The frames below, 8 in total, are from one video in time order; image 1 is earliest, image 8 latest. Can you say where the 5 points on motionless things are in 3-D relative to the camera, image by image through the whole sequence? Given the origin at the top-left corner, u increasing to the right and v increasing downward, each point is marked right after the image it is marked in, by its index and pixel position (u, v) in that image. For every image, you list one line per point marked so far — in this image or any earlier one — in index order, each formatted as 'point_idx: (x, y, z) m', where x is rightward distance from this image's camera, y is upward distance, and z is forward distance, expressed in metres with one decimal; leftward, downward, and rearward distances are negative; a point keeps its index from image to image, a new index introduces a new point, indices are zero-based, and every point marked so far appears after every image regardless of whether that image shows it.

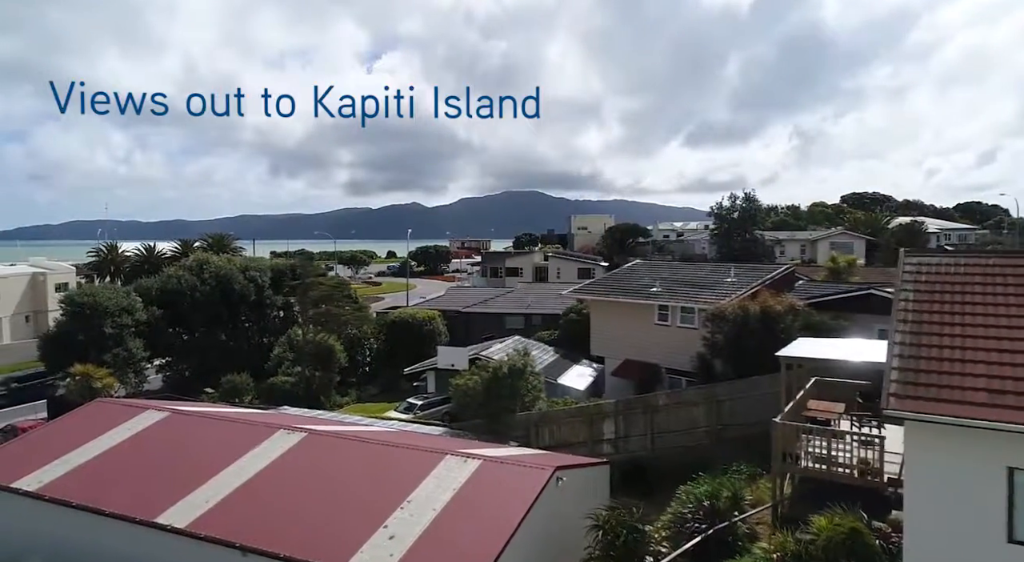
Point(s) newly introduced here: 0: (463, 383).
0: (-1.4, -3.0, +19.1) m
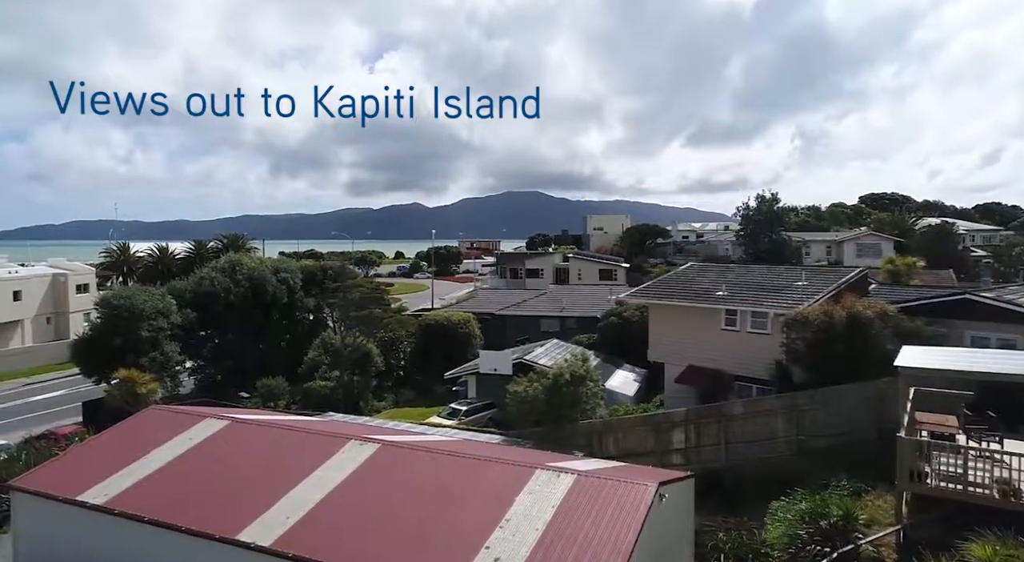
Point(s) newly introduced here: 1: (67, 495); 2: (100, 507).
0: (+0.3, -3.1, +18.5) m
1: (-8.9, -4.3, +13.0) m
2: (-7.9, -4.3, +12.3) m
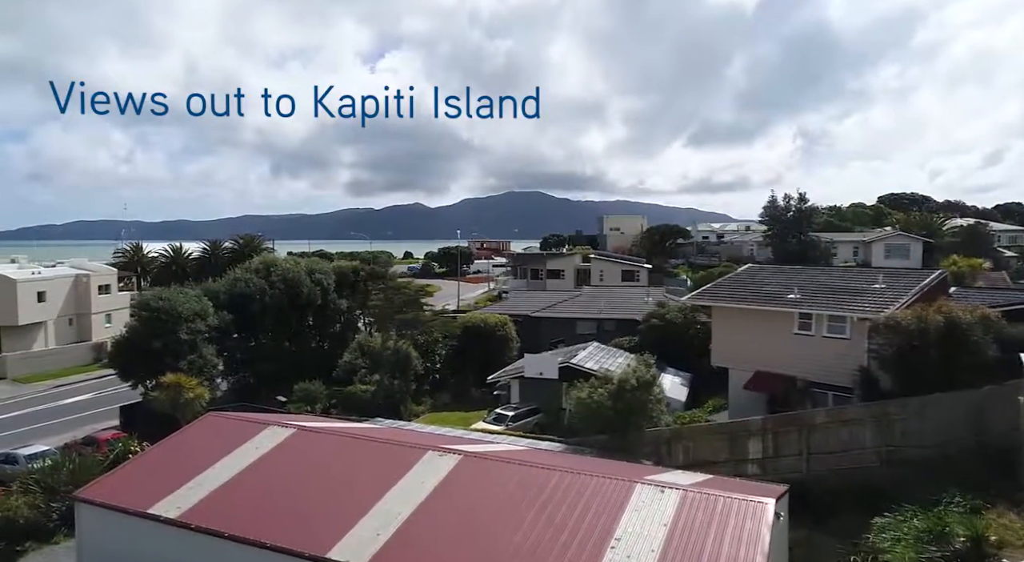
0: (+2.0, -3.2, +17.9) m
1: (-7.2, -4.4, +12.4) m
2: (-6.2, -4.4, +11.8) m
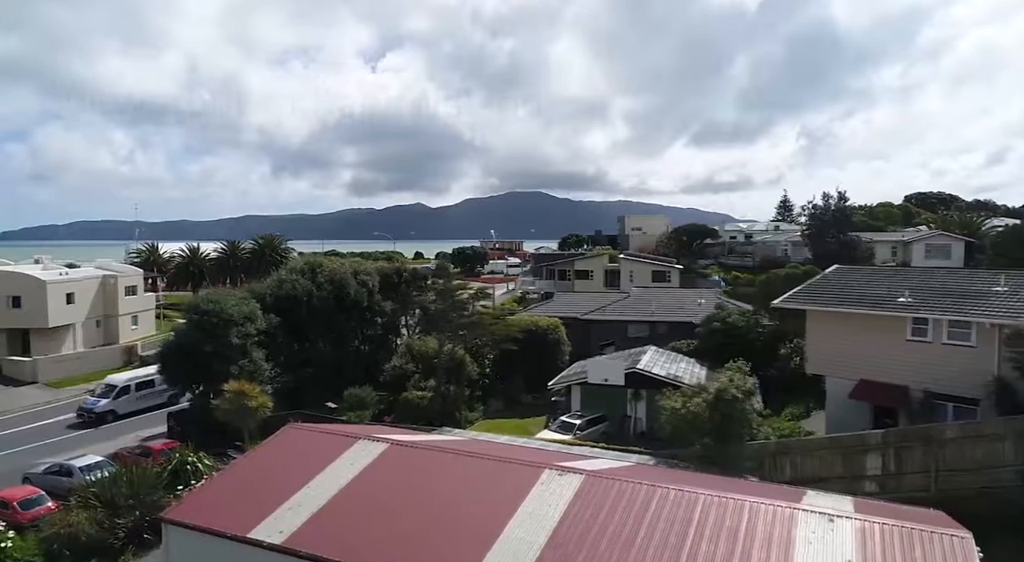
0: (+4.3, -3.3, +16.8) m
1: (-5.0, -4.5, +11.4) m
2: (-3.9, -4.5, +10.8) m
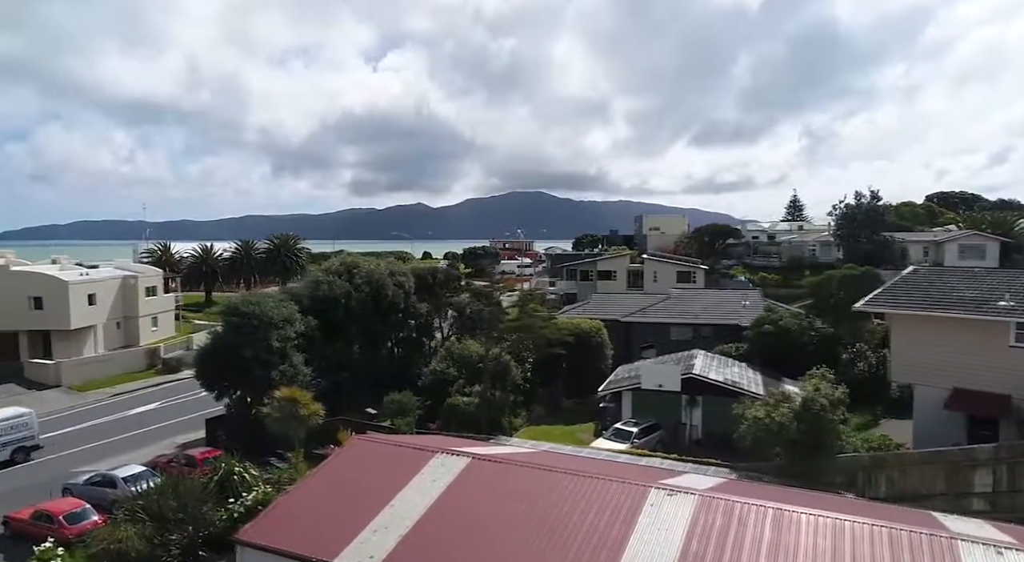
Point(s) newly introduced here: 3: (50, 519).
0: (+6.1, -3.3, +15.9) m
1: (-3.2, -4.5, +10.5) m
2: (-2.2, -4.5, +9.8) m
3: (-11.7, -6.0, +16.2) m
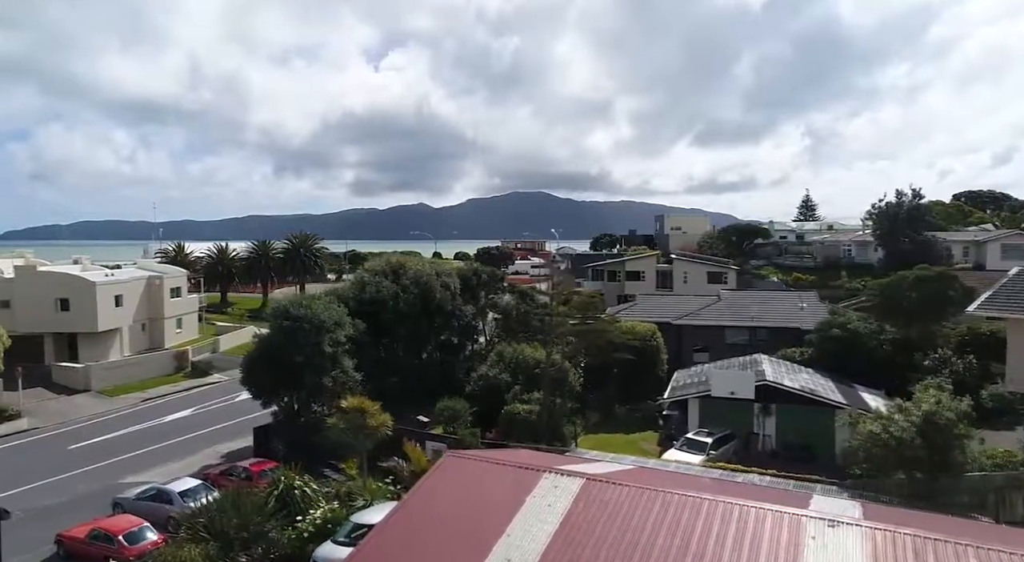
0: (+8.3, -3.4, +14.7) m
1: (-1.1, -4.6, +9.4) m
2: (-0.1, -4.6, +8.7) m
3: (-9.6, -6.1, +15.1) m
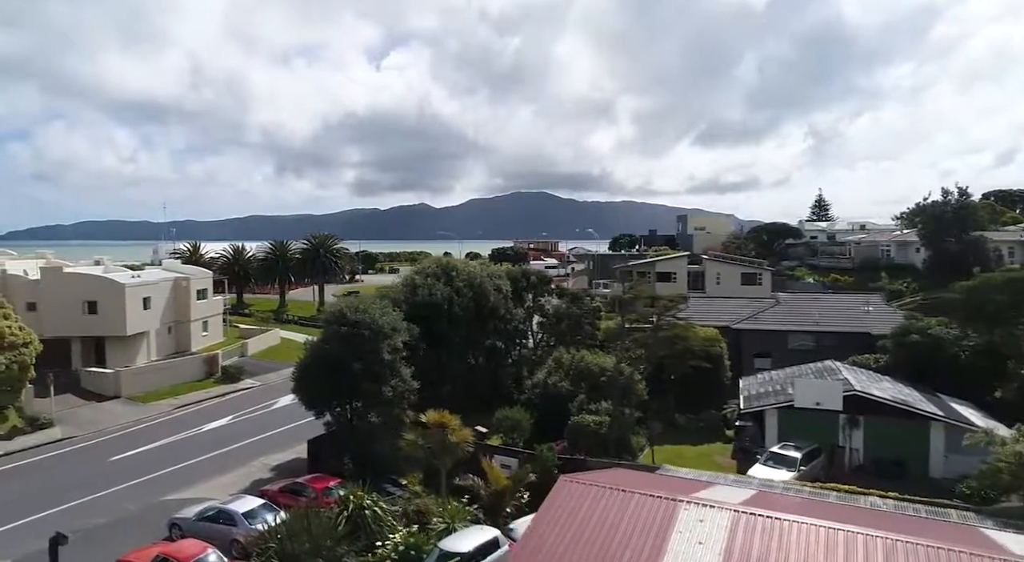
0: (+10.5, -3.5, +13.3) m
1: (+1.1, -4.7, +8.0) m
2: (+2.1, -4.7, +7.4) m
3: (-7.4, -6.2, +13.9) m
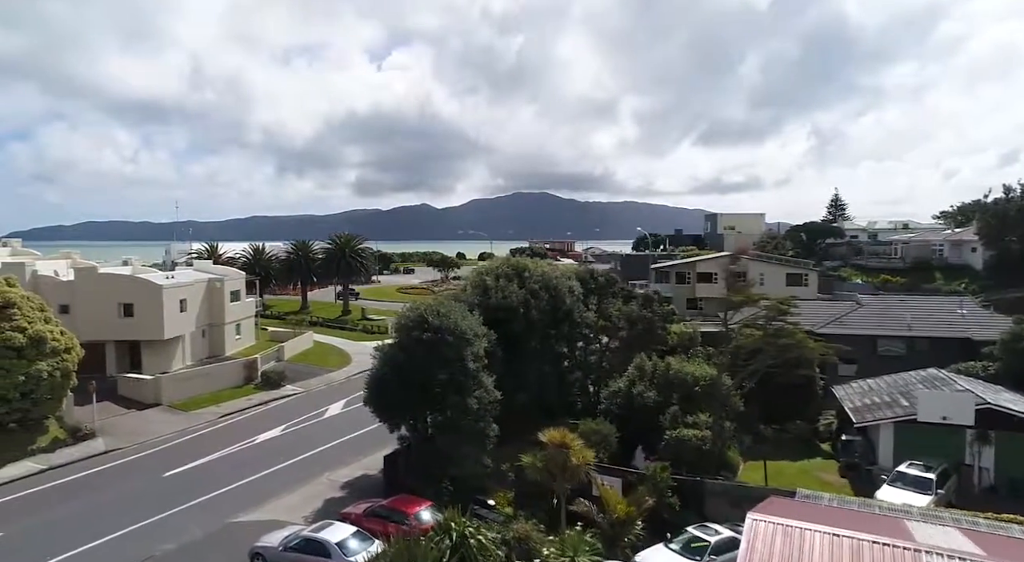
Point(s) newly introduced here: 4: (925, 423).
0: (+13.2, -3.6, +11.5) m
1: (+3.8, -4.7, +6.3) m
2: (+4.8, -4.7, +5.6) m
3: (-4.6, -6.2, +12.2) m
4: (+12.2, -4.3, +19.2) m
